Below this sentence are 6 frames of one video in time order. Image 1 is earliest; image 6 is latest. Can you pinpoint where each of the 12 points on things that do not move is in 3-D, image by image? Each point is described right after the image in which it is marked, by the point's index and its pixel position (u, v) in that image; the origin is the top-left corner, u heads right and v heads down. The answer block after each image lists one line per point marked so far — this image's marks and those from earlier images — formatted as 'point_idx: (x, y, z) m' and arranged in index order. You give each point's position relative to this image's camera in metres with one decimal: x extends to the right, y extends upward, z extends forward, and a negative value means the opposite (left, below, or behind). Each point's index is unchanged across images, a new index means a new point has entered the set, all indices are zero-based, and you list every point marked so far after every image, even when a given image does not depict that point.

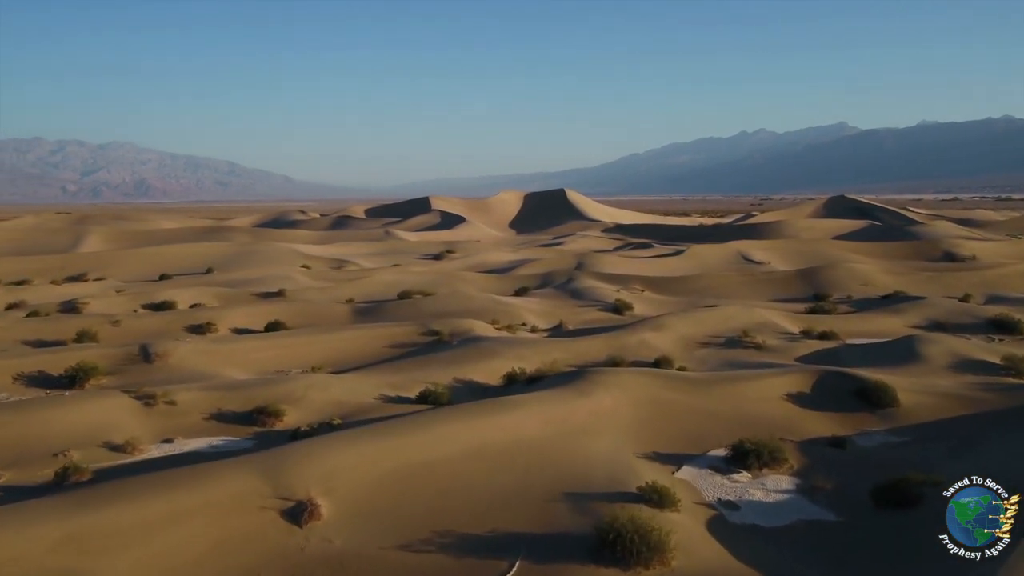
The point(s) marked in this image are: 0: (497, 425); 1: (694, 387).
0: (-0.1, -1.4, +14.5) m
1: (+2.1, -1.2, +16.9) m
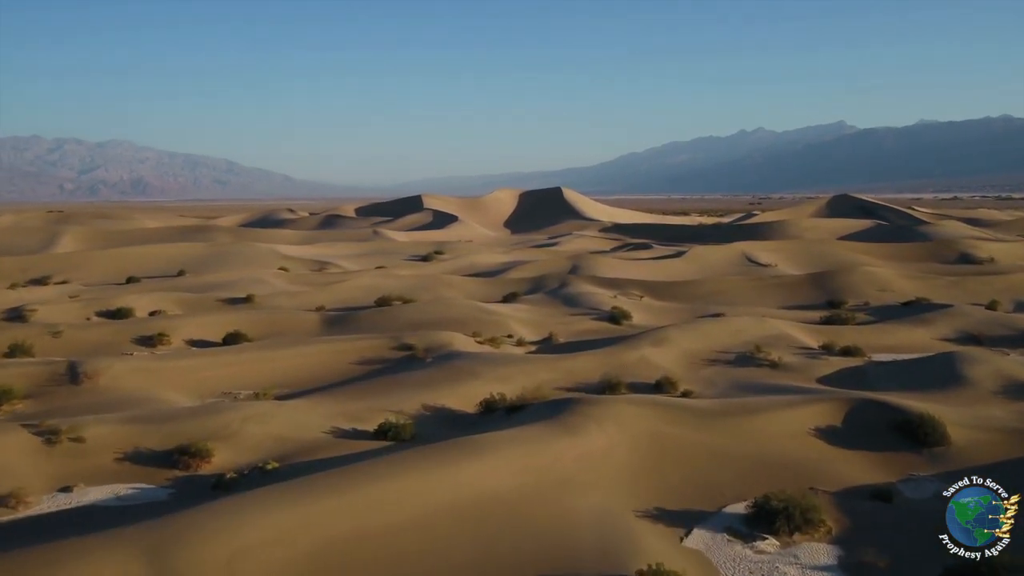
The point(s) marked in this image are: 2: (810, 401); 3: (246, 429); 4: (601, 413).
0: (-0.4, -1.5, +11.8) m
1: (+1.9, -1.3, +14.2) m
2: (+3.1, -1.2, +15.1) m
3: (-2.6, -1.4, +14.4) m
4: (+0.9, -1.2, +14.0) m
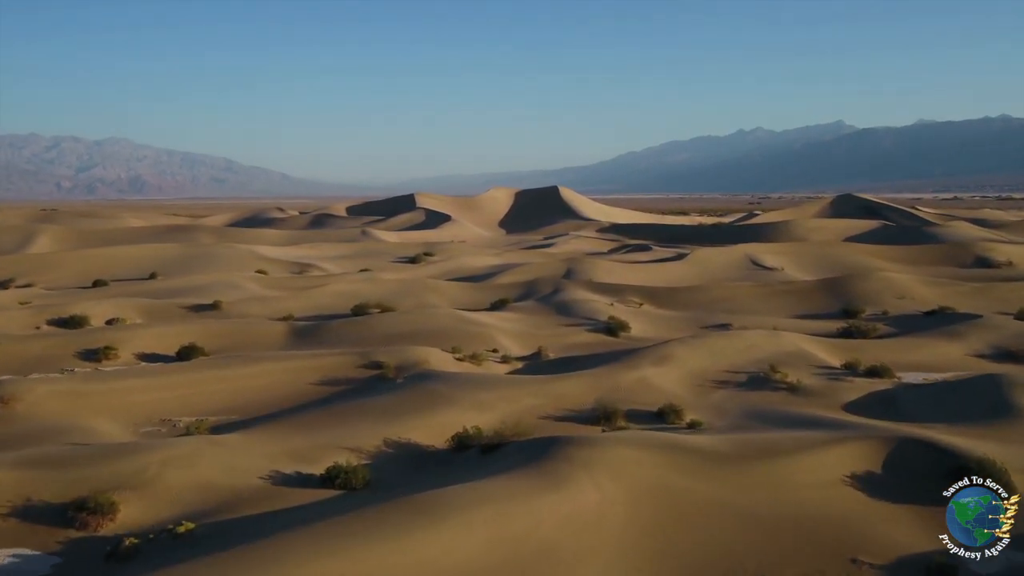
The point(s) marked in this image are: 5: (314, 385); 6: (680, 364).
0: (-0.6, -1.7, +9.4) m
1: (+1.7, -1.5, +11.8) m
2: (+2.9, -1.3, +12.7) m
3: (-2.9, -1.5, +12.0) m
4: (+0.6, -1.4, +11.6) m
5: (-2.5, -1.2, +18.6) m
6: (+2.1, -1.0, +18.4) m
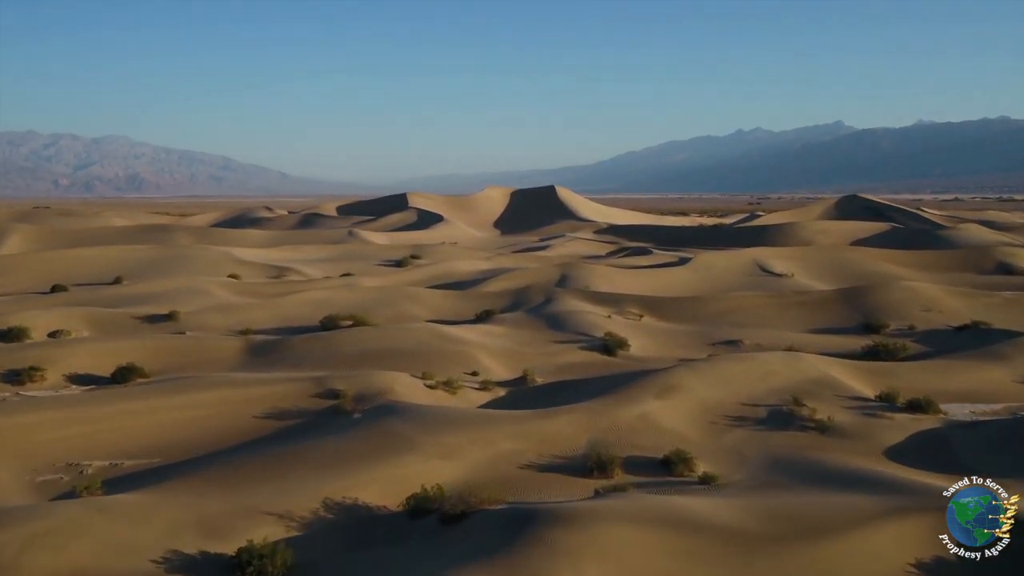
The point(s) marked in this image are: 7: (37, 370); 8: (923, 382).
0: (-0.8, -1.8, +6.6) m
1: (+1.4, -1.7, +9.1) m
2: (+2.6, -1.5, +9.9) m
3: (-3.1, -1.7, +9.3) m
4: (+0.4, -1.5, +8.9) m
5: (-2.8, -1.4, +15.9) m
6: (+1.9, -1.2, +15.7) m
7: (-6.4, -1.1, +19.4) m
8: (+5.0, -1.2, +17.7) m
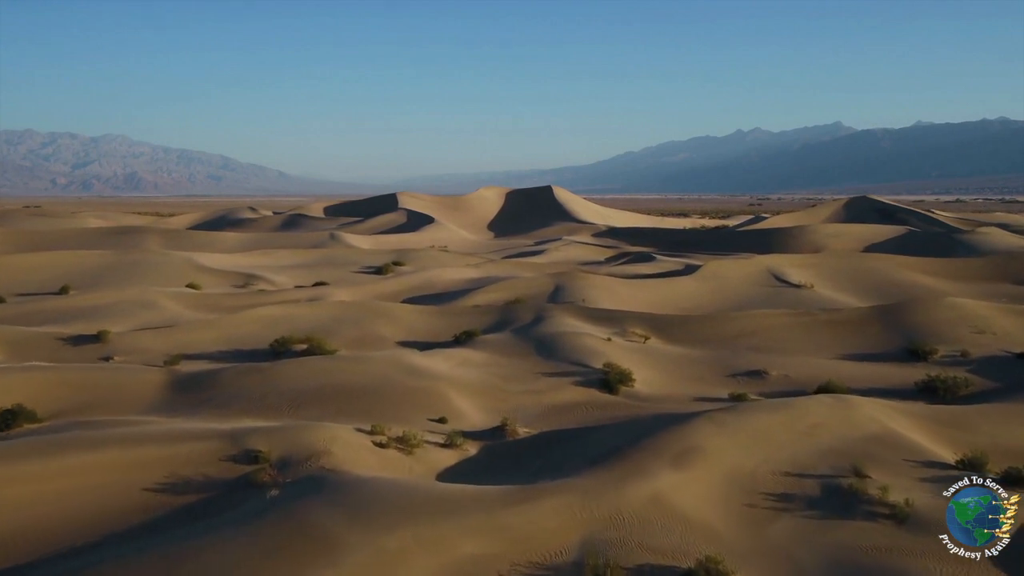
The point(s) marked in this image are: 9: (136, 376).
0: (-1.1, -2.1, +2.9) m
1: (+1.2, -1.9, +5.3) m
2: (+2.4, -1.8, +6.2) m
3: (-3.3, -2.0, +5.5) m
4: (+0.2, -1.8, +5.1) m
5: (-3.0, -1.7, +12.1) m
6: (+1.7, -1.4, +11.9) m
7: (-6.6, -1.4, +15.7) m
8: (+4.8, -1.4, +13.9) m
9: (-4.8, -1.1, +18.3) m
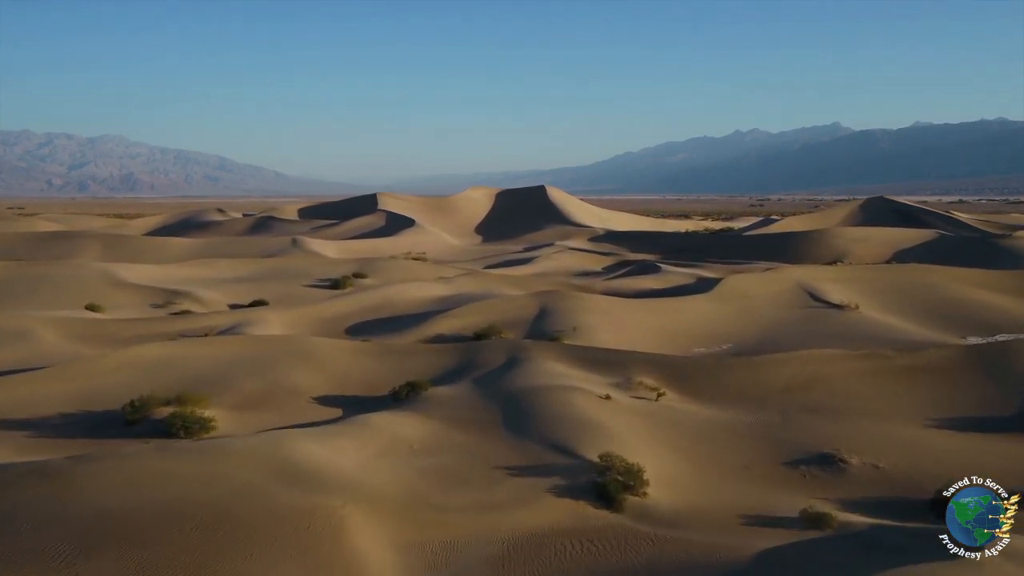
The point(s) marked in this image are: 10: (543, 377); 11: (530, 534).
0: (-1.5, -2.5, -3.7) m
1: (+0.8, -2.3, -1.2) m
2: (+2.0, -2.2, -0.4) m
3: (-3.8, -2.4, -1.0) m
4: (-0.3, -2.2, -1.4) m
5: (-3.5, -2.1, +5.6) m
6: (+1.2, -1.9, +5.4) m
7: (-7.1, -1.8, +9.1) m
8: (+4.3, -1.9, +7.4) m
9: (-5.2, -1.5, +11.8) m
10: (+0.4, -1.0, +17.0) m
11: (+0.1, -1.8, +10.2) m
